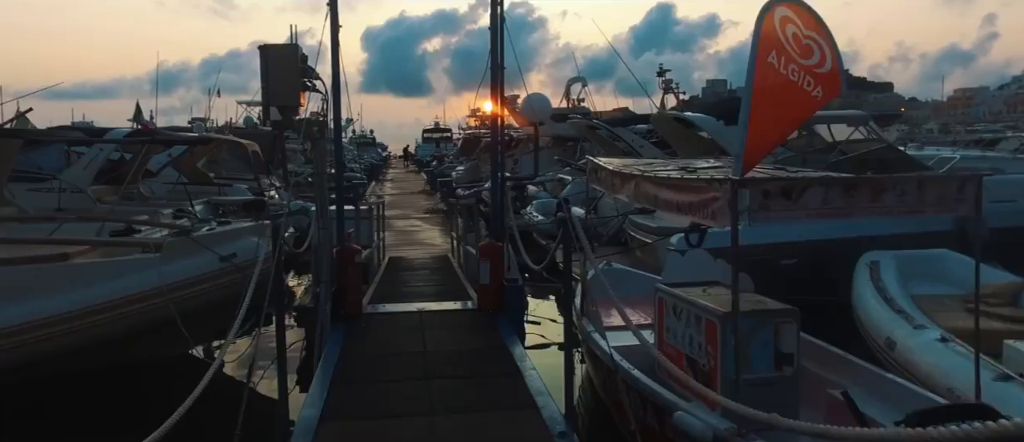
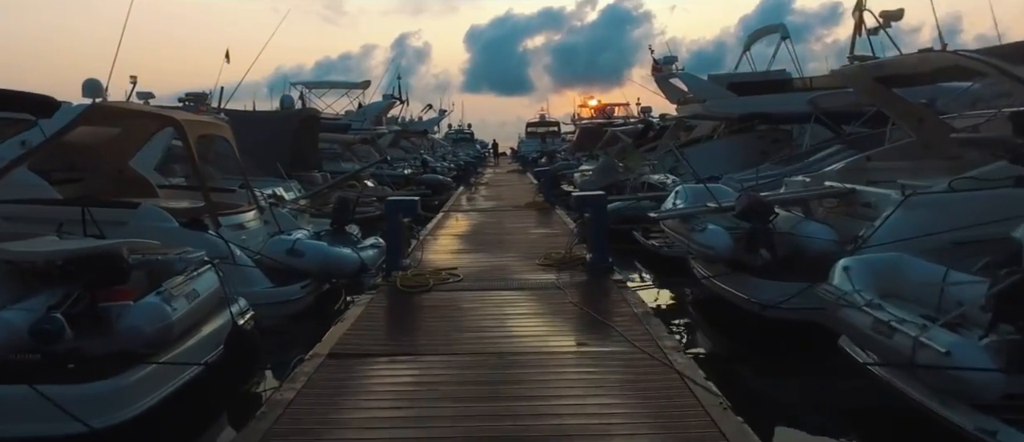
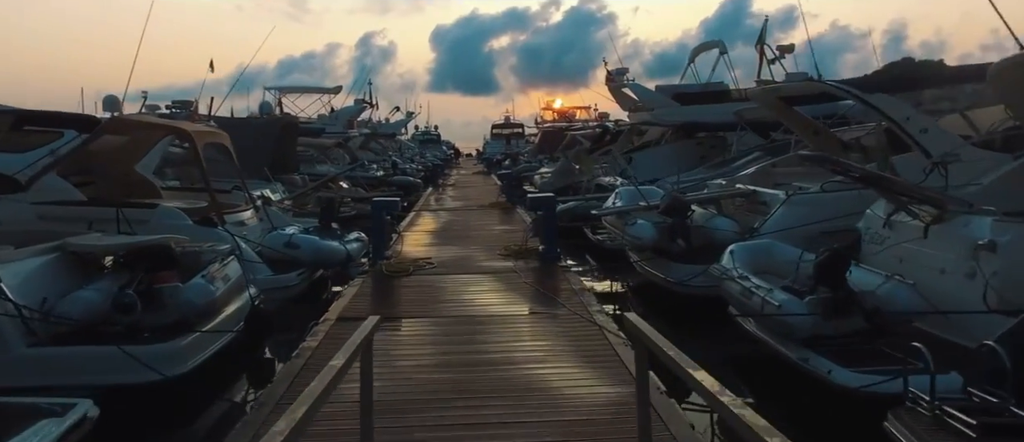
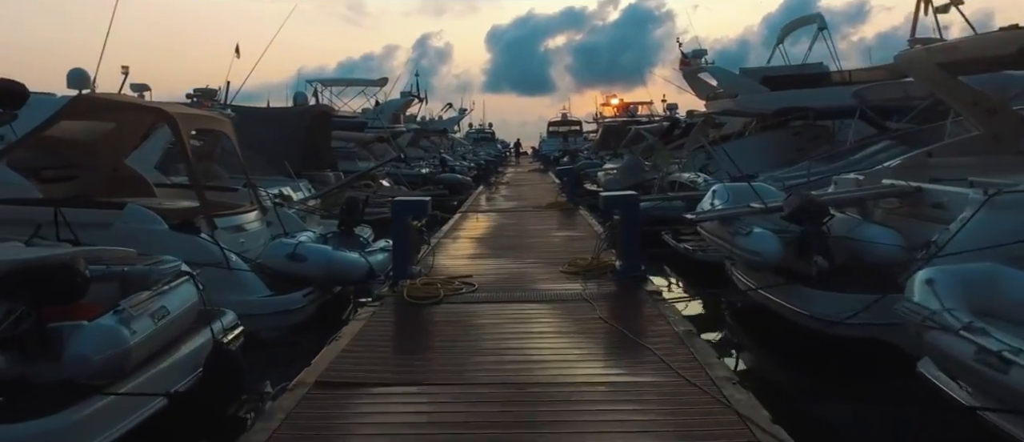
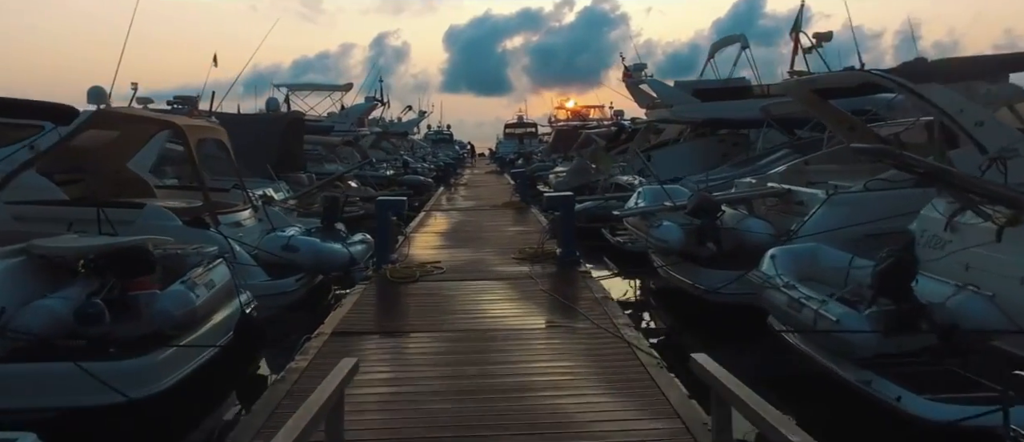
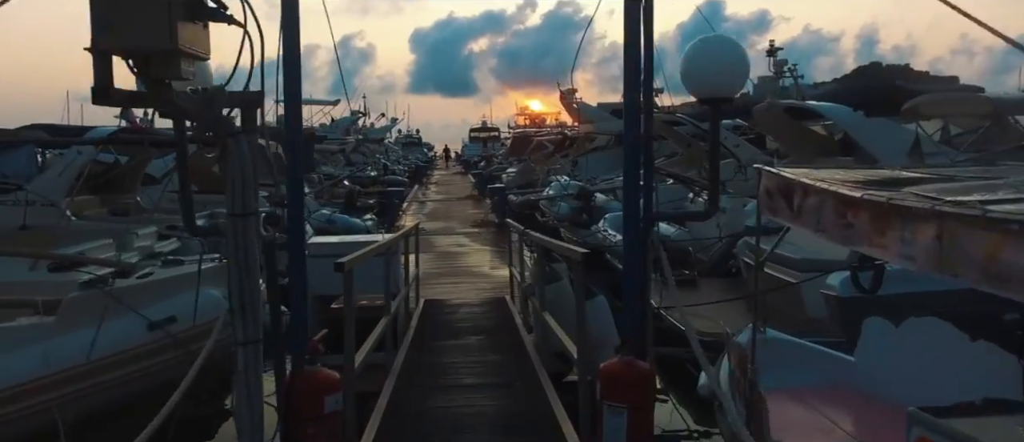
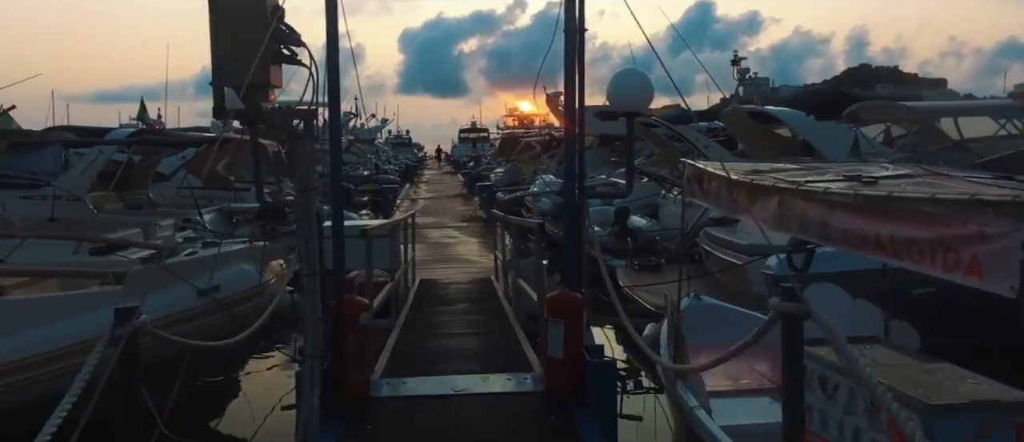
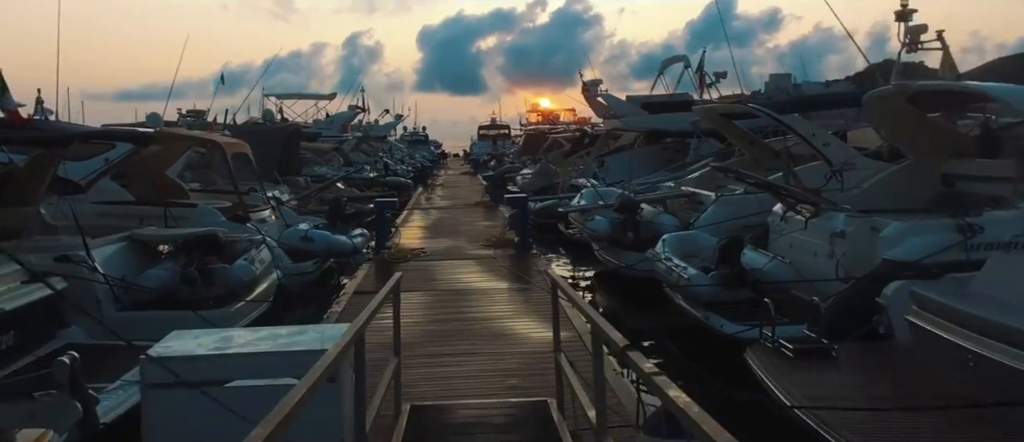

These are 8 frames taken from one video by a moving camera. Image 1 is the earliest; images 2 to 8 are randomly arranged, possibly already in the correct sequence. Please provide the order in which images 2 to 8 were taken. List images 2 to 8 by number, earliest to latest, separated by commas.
7, 6, 8, 3, 5, 2, 4
